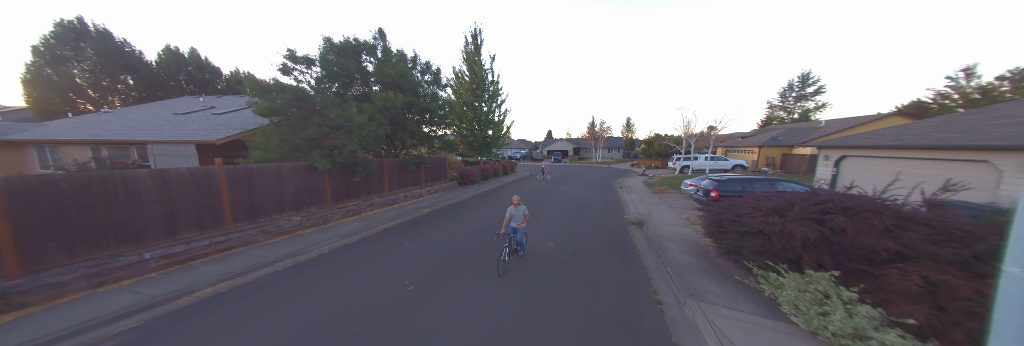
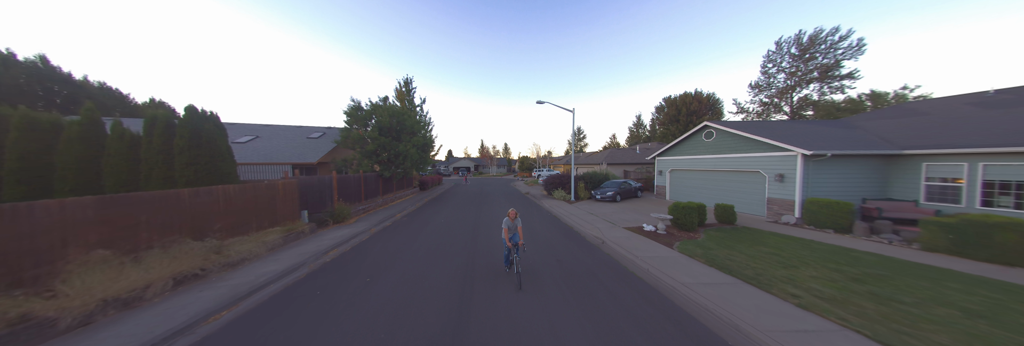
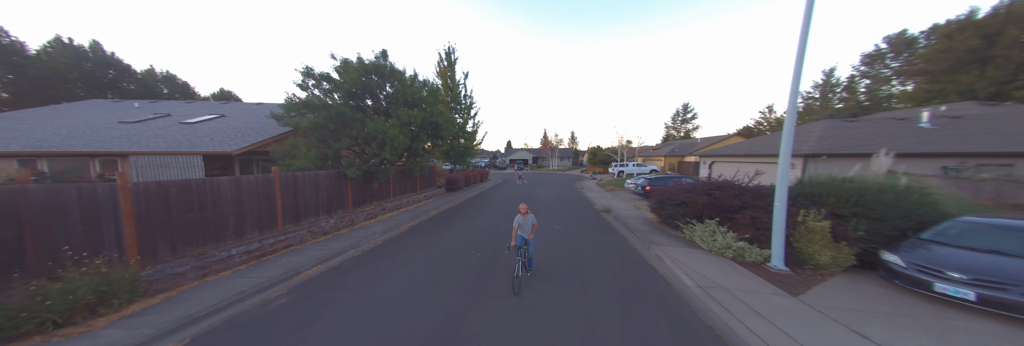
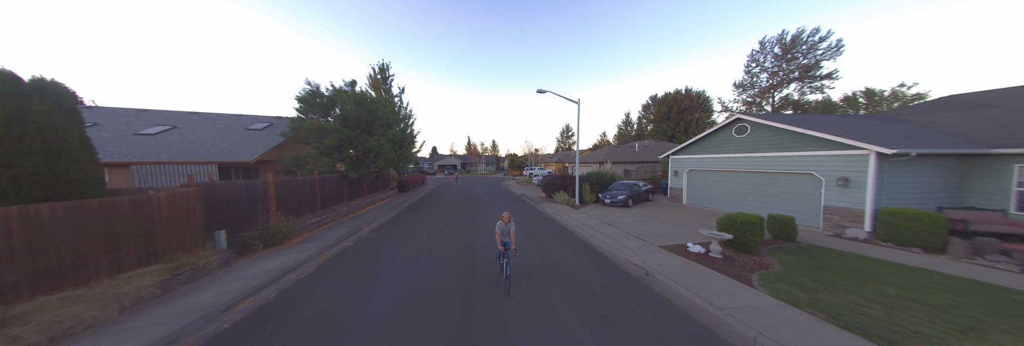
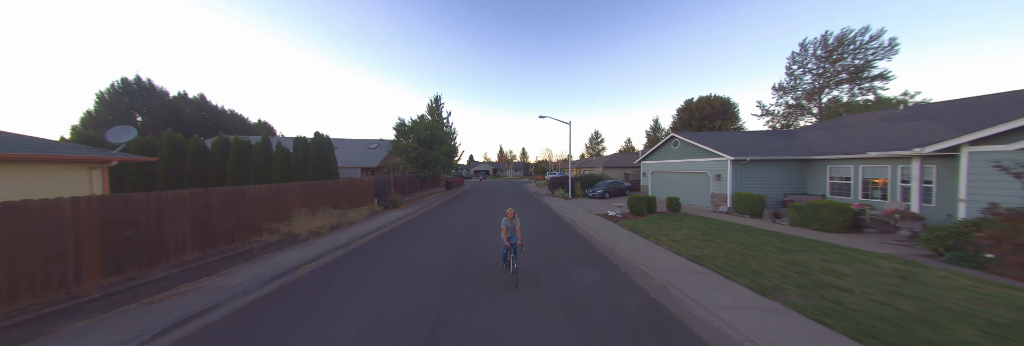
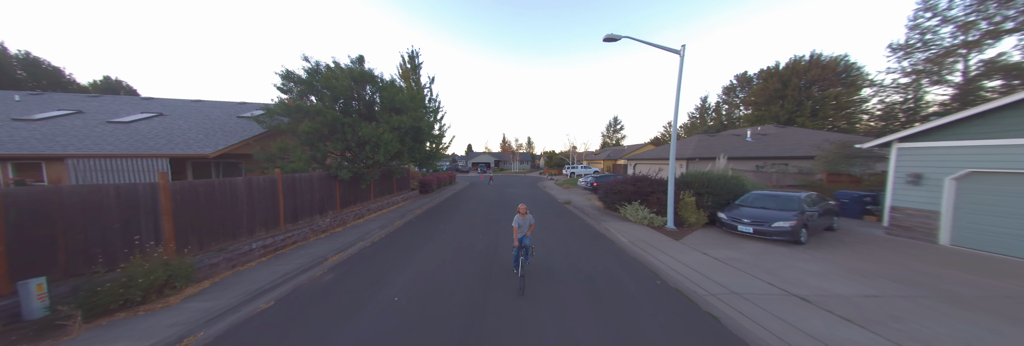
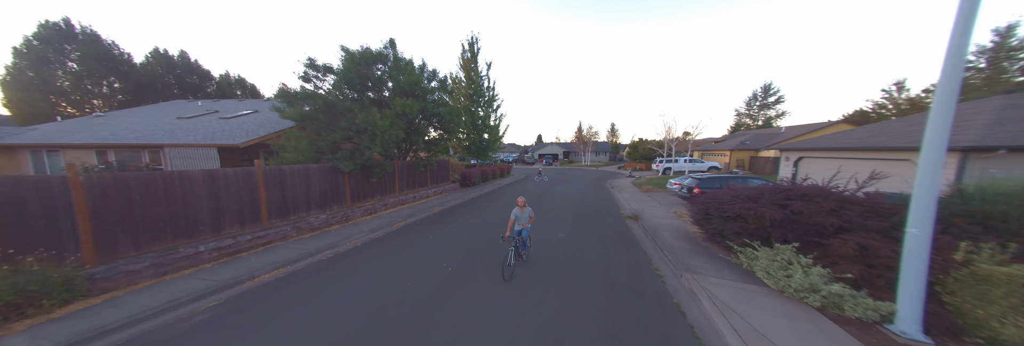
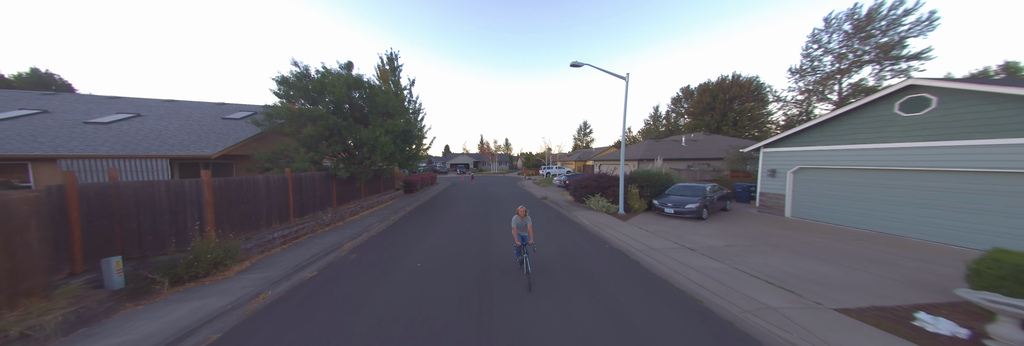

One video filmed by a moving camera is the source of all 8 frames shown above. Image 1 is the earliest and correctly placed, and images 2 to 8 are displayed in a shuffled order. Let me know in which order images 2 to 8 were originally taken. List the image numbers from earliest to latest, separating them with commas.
7, 3, 6, 8, 4, 2, 5
